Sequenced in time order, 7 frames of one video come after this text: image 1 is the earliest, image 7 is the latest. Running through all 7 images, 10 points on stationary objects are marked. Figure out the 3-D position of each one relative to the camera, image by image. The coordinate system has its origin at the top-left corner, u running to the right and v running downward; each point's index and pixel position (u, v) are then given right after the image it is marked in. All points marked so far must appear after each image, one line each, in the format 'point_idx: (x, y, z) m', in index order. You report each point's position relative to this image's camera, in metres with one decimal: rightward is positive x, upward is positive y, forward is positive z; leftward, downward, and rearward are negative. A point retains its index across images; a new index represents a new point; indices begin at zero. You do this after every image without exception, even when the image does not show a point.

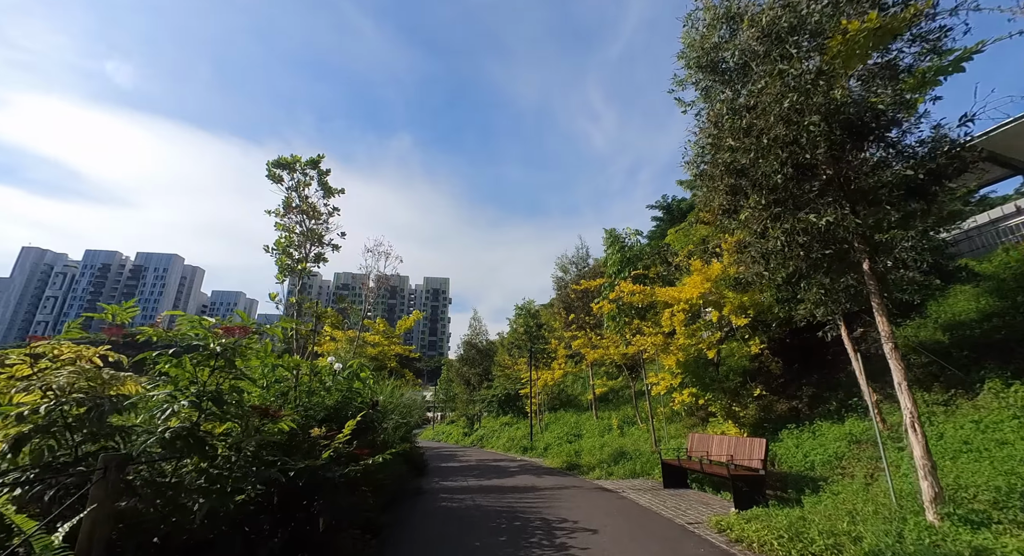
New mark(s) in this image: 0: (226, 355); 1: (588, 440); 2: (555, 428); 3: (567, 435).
0: (-1.8, -0.5, +2.9) m
1: (+2.6, -5.5, +15.2) m
2: (+1.8, -6.5, +19.2) m
3: (+2.1, -6.0, +17.0) m
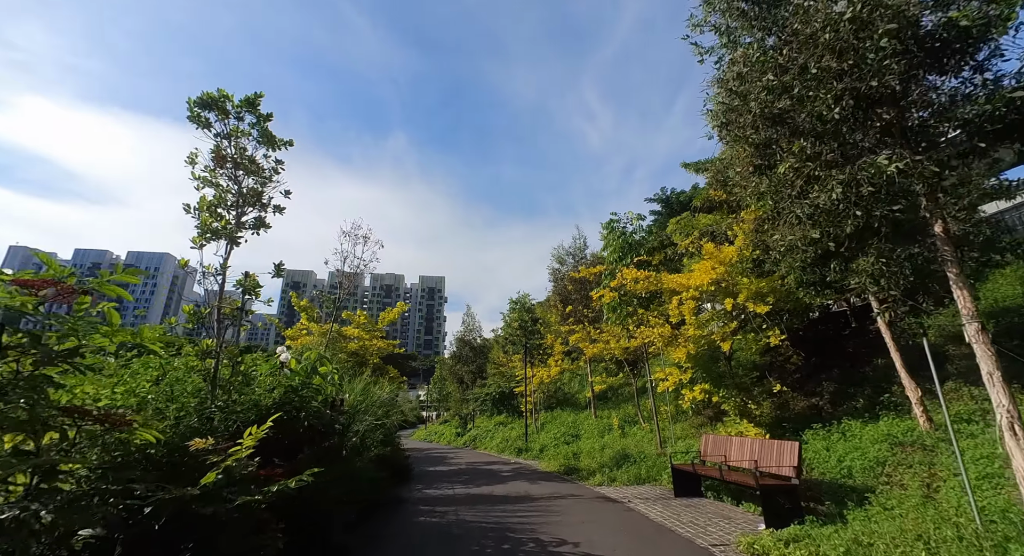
0: (-1.9, -0.2, +1.8) m
1: (+2.4, -5.2, +14.2) m
2: (+1.6, -6.1, +18.1) m
3: (+1.9, -5.6, +16.0) m
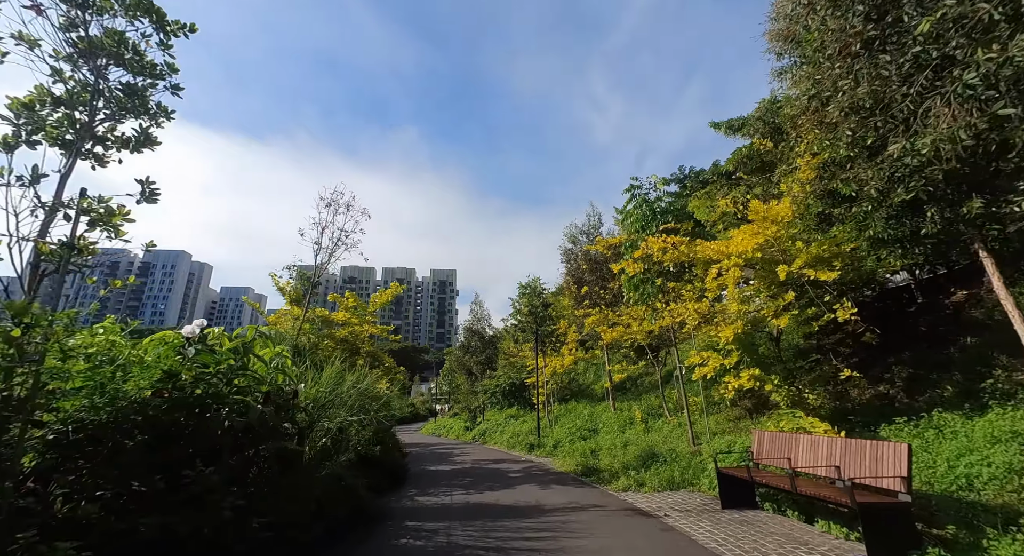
0: (-2.0, +0.2, +0.3) m
1: (+2.6, -4.5, +12.7) m
2: (+2.0, -5.4, +16.7) m
3: (+2.2, -4.9, +14.5) m
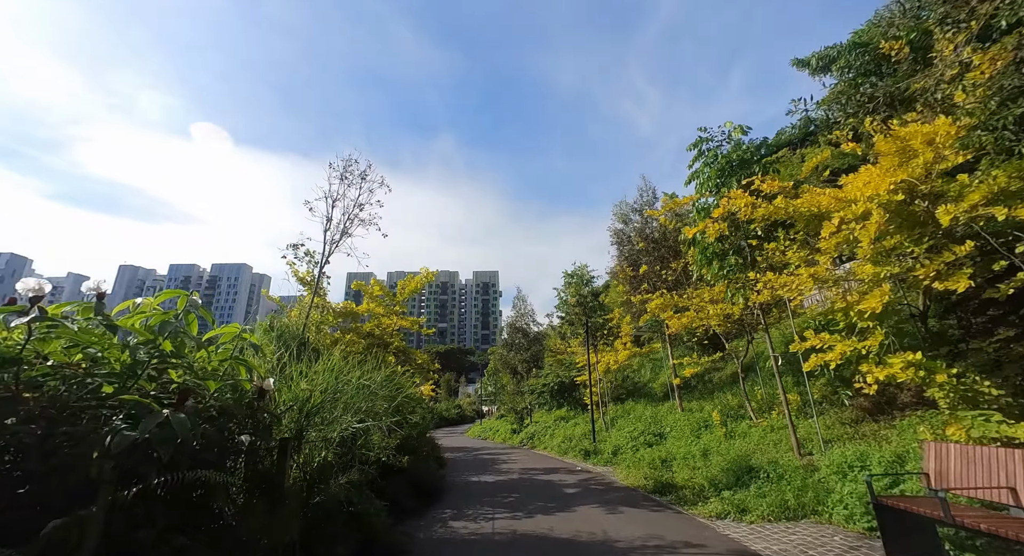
0: (-2.1, +0.6, -1.2) m
1: (+3.9, -3.9, +10.7) m
2: (+3.7, -4.8, +14.7) m
3: (+3.7, -4.4, +12.5) m
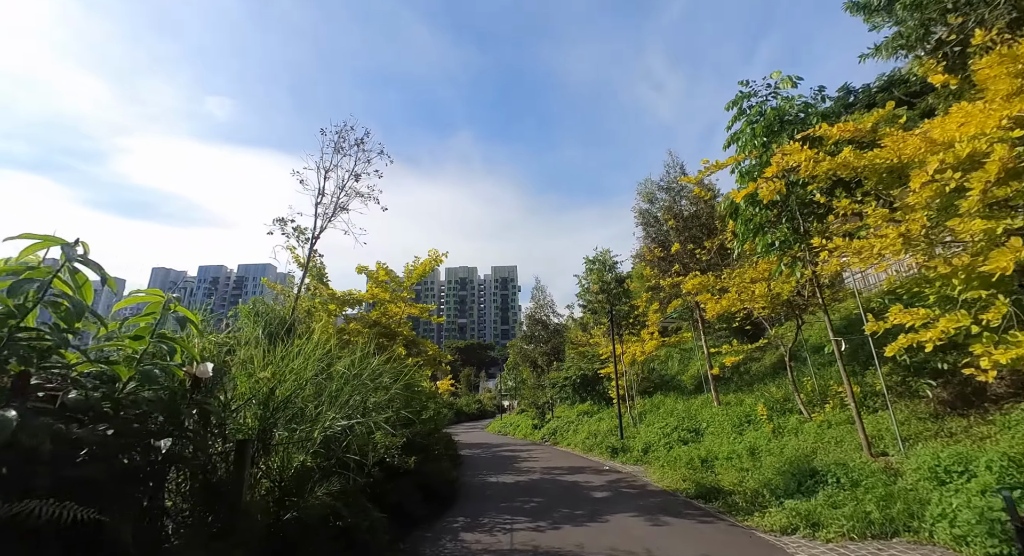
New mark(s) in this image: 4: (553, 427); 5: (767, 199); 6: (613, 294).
0: (-2.2, +0.9, -2.1) m
1: (+4.4, -3.5, +9.6) m
2: (+4.3, -4.3, +13.6) m
3: (+4.2, -3.9, +11.4) m
4: (+1.8, -6.6, +19.9) m
5: (+3.7, +1.2, +6.7) m
6: (+3.6, -0.5, +15.9) m
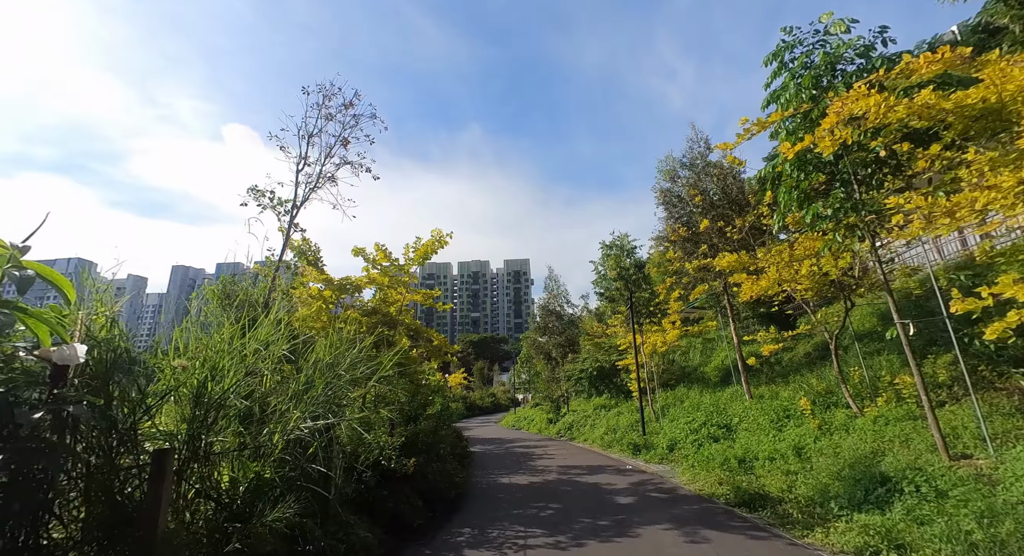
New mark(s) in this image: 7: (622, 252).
0: (-2.3, +1.0, -2.9) m
1: (+4.6, -3.1, +8.6) m
2: (+4.7, -3.9, +12.6) m
3: (+4.5, -3.5, +10.5) m
4: (+2.4, -6.1, +19.0) m
5: (+3.9, +1.5, +5.7) m
6: (+4.0, -0.1, +14.9) m
7: (+3.7, +0.9, +15.2) m
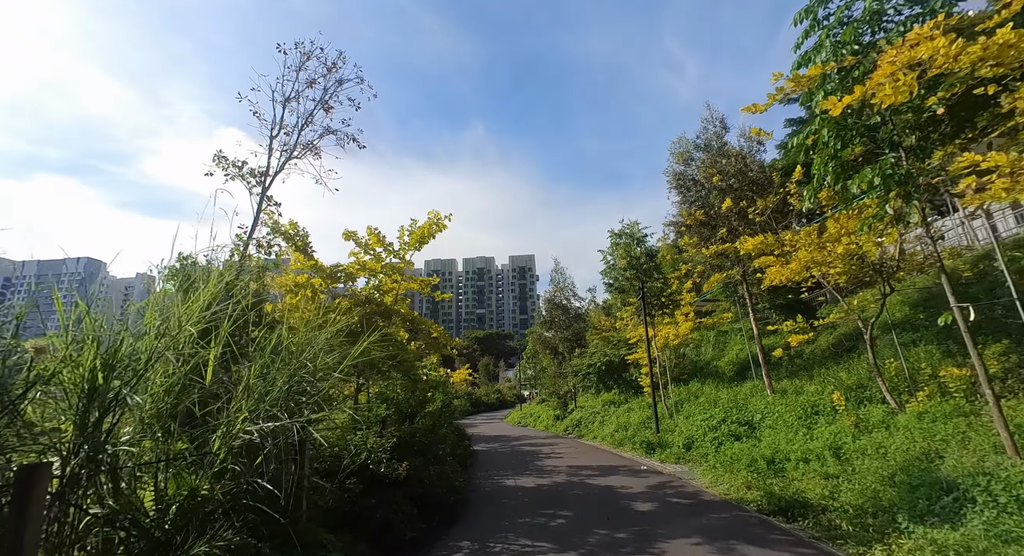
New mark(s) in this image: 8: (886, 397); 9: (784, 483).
0: (-2.4, +1.2, -3.6) m
1: (+4.7, -2.8, +7.9) m
2: (+4.8, -3.5, +11.9) m
3: (+4.6, -3.2, +9.7) m
4: (+2.7, -5.8, +18.4) m
5: (+3.9, +1.8, +4.9) m
6: (+4.1, +0.3, +14.2) m
7: (+3.9, +1.2, +14.5) m
8: (+6.5, -2.1, +7.8) m
9: (+3.7, -2.8, +6.1) m
